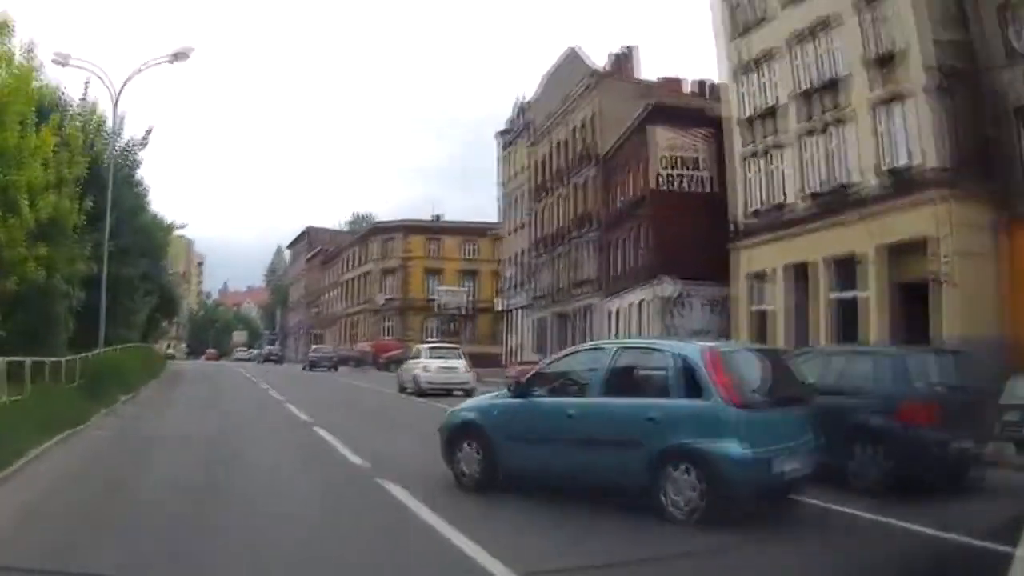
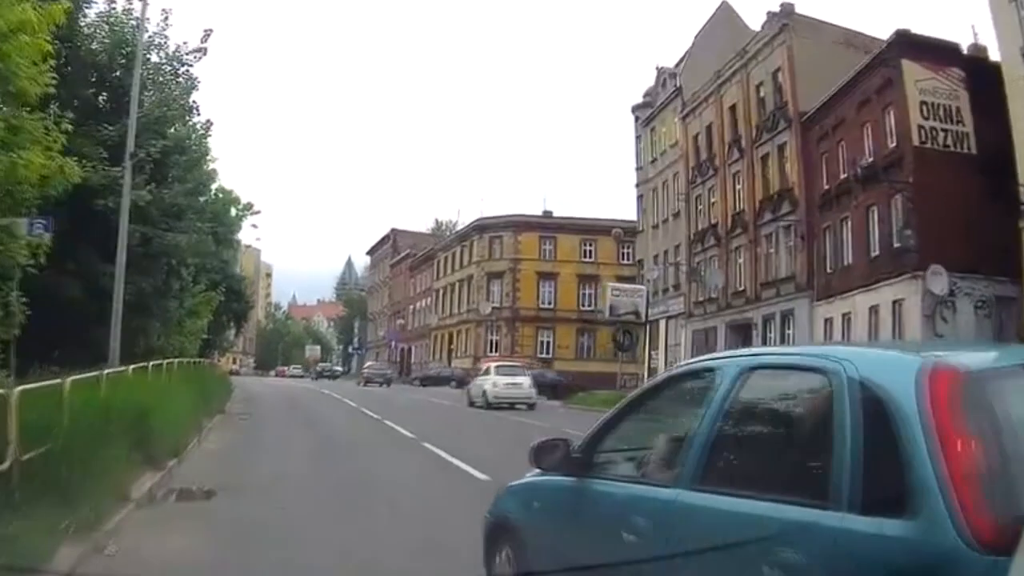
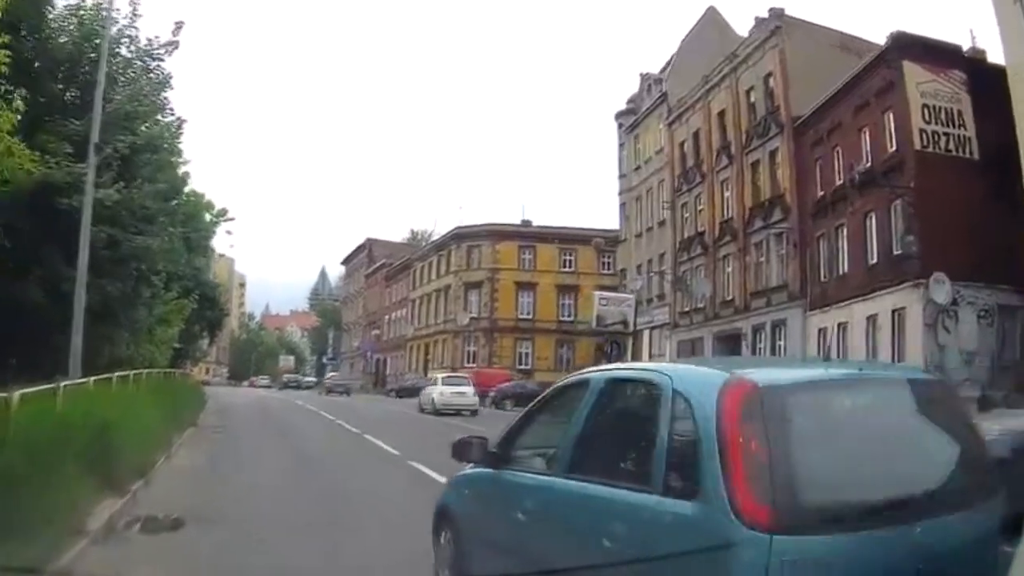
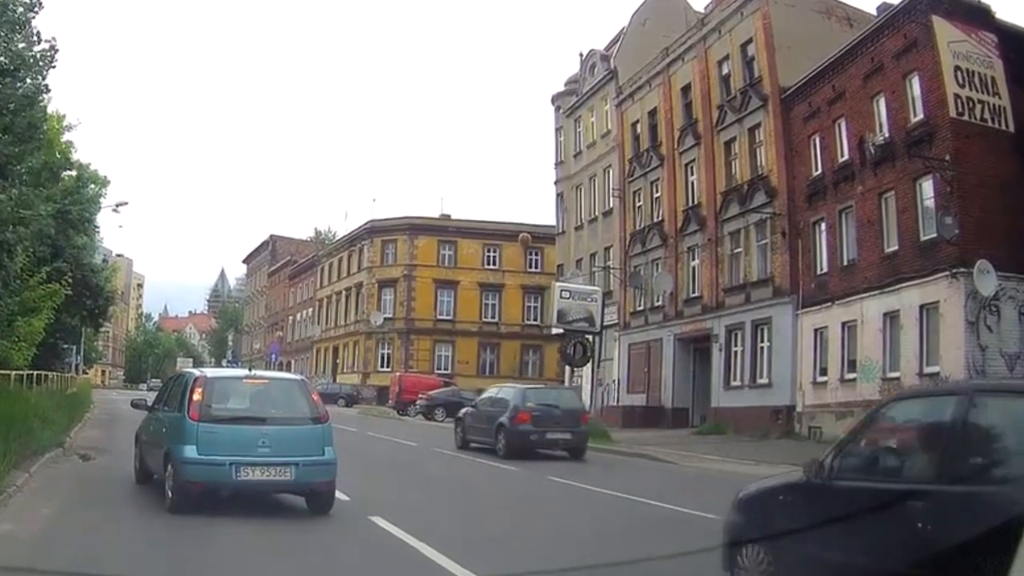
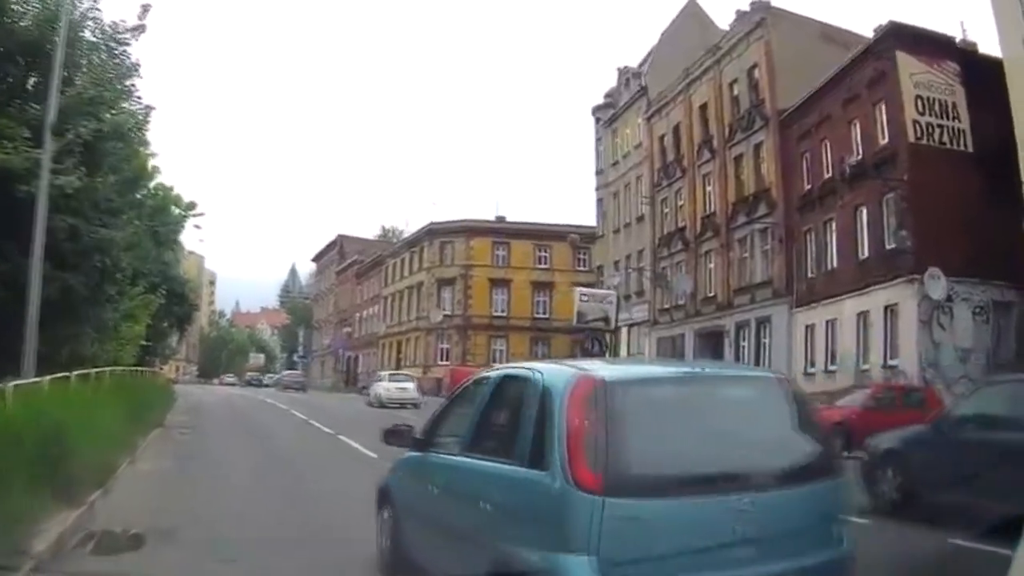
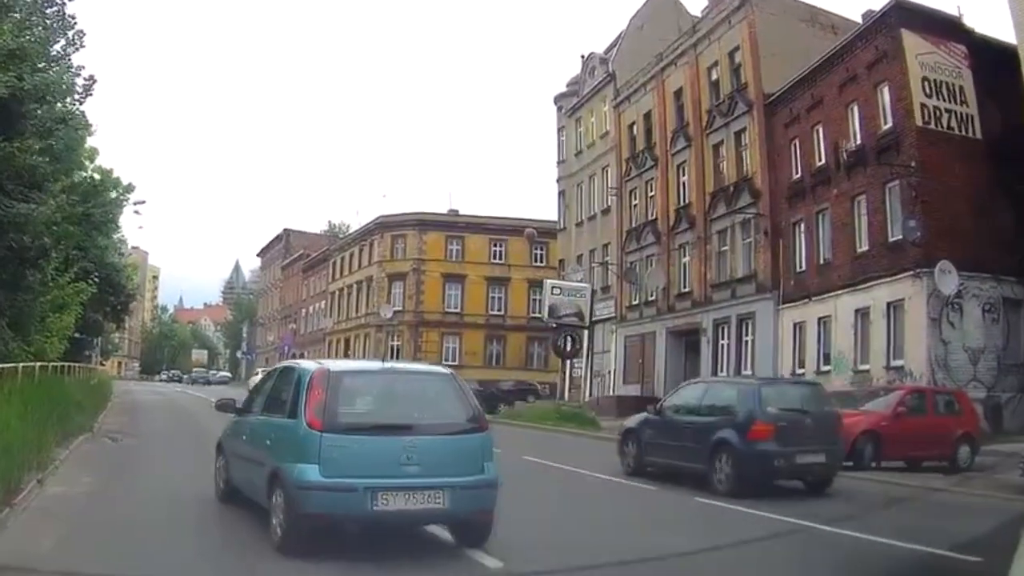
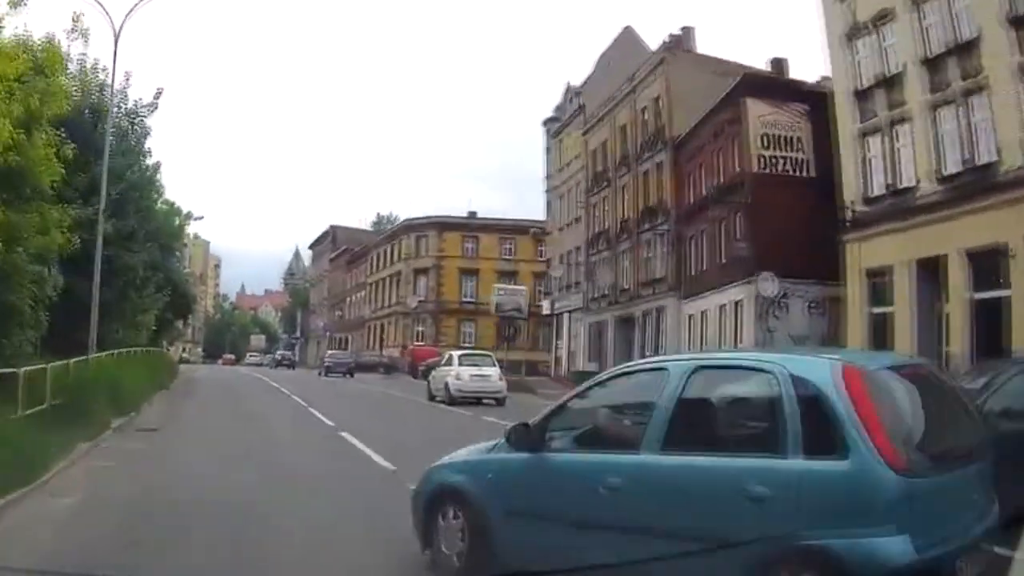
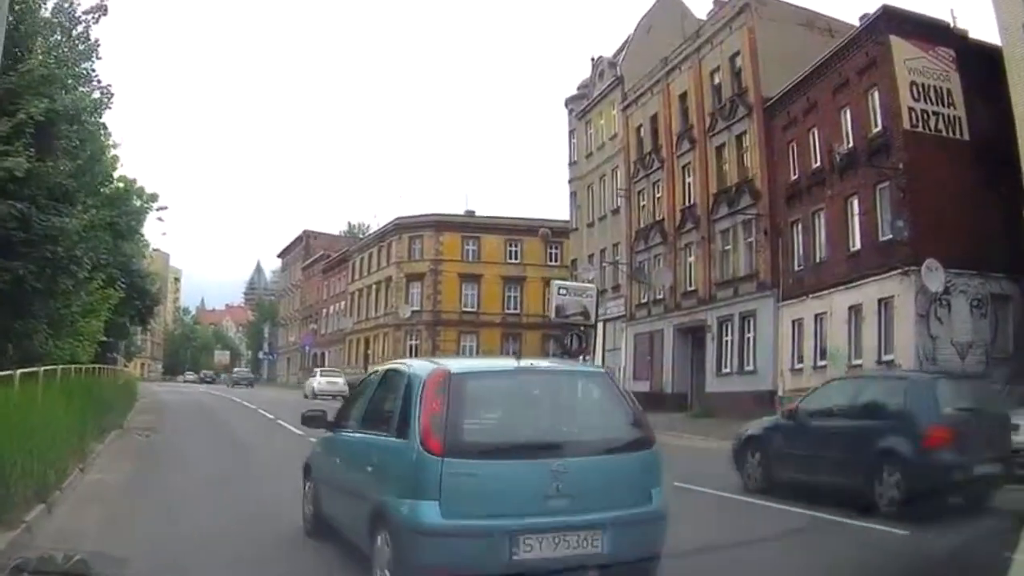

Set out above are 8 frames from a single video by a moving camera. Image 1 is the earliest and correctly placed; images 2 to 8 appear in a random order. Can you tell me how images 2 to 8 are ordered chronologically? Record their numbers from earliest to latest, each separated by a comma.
7, 2, 3, 5, 8, 6, 4
